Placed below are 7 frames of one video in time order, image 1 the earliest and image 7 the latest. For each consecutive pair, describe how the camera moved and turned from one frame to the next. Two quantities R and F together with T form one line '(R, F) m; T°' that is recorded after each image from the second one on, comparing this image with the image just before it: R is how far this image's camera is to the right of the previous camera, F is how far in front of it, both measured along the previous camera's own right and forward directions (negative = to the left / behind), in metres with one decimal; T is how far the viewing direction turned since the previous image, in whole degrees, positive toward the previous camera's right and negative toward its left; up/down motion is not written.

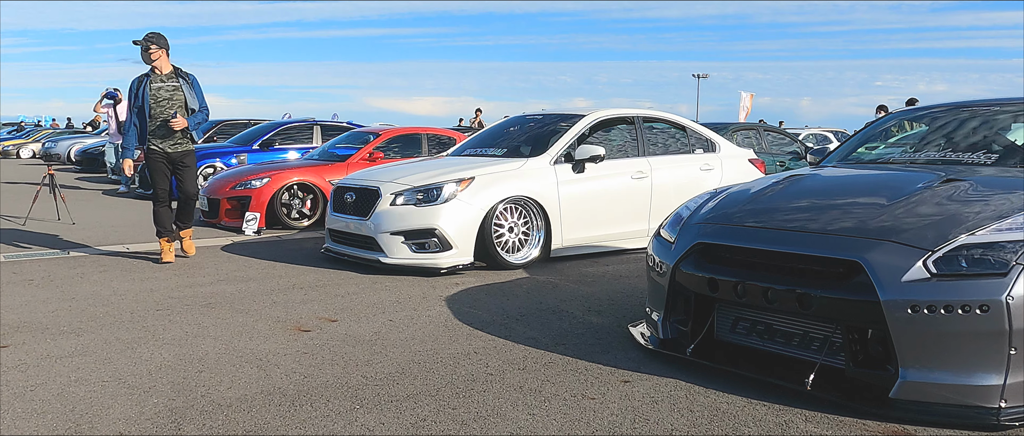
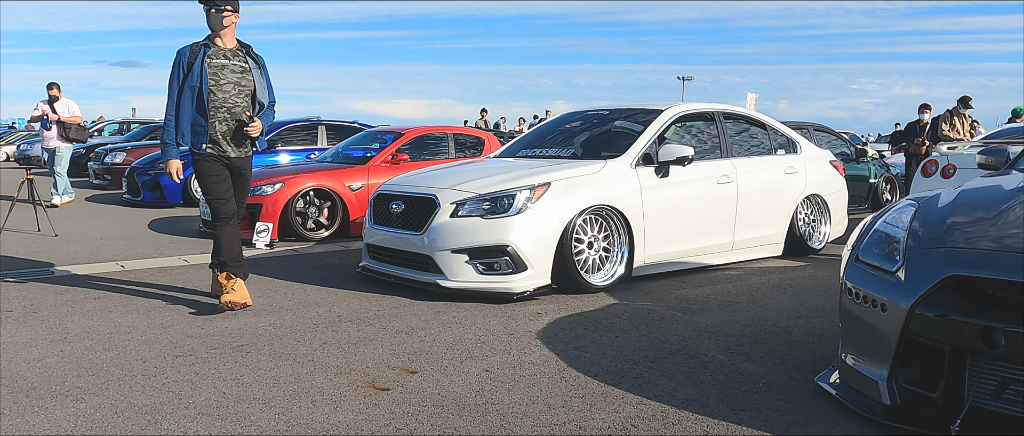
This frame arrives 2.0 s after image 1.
(-0.7, +1.1) m; +1°
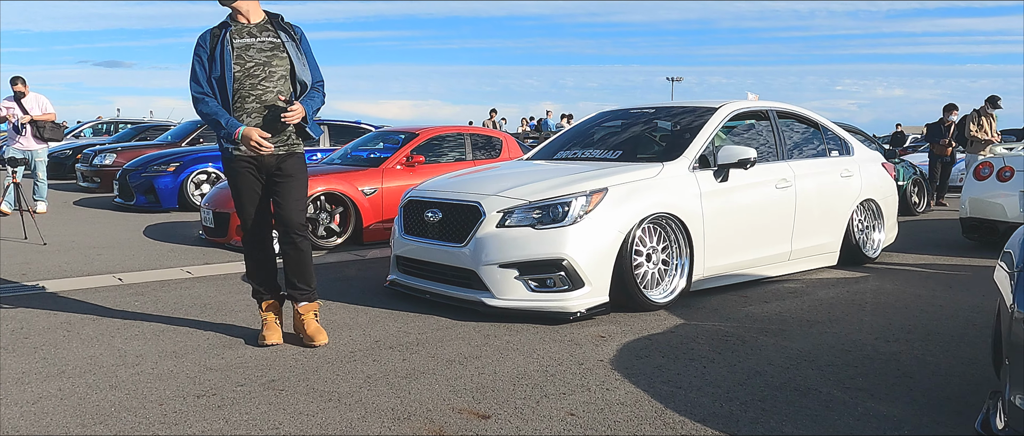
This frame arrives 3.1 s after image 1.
(-0.4, +0.6) m; +1°
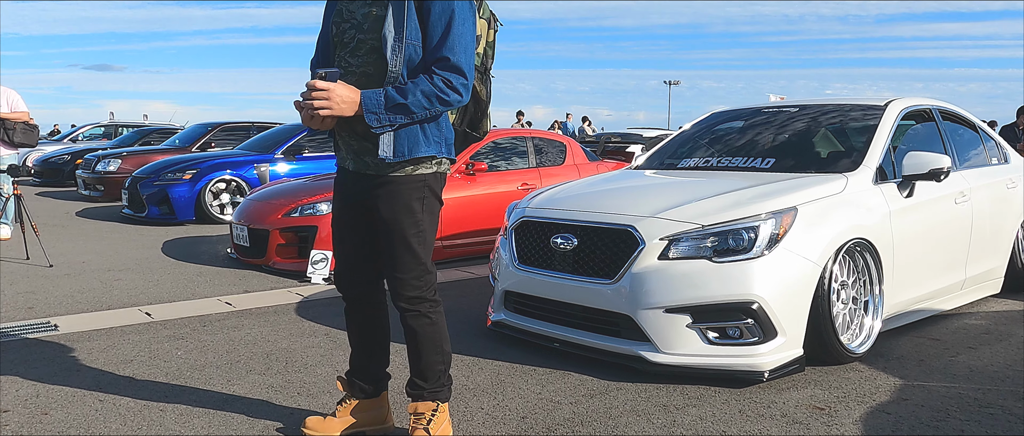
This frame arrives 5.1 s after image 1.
(-0.8, +1.1) m; +1°
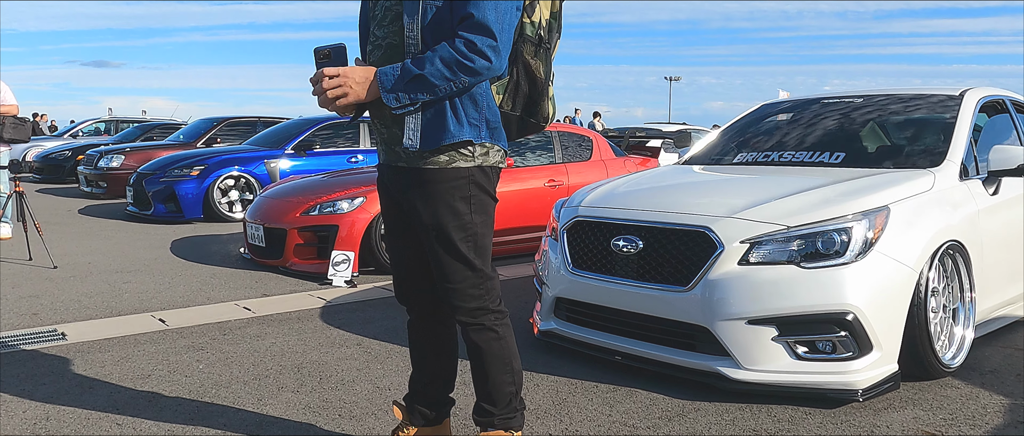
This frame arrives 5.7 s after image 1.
(-0.3, +0.4) m; 0°
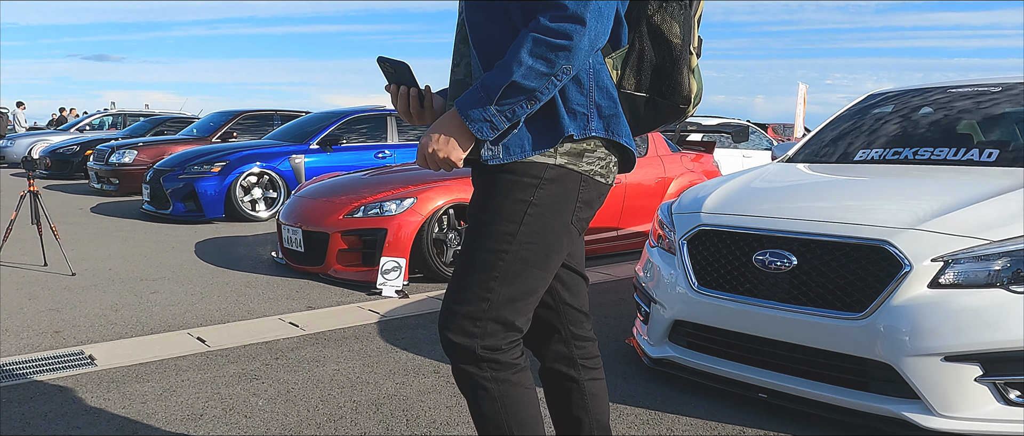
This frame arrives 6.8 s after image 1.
(-0.5, +0.6) m; 0°
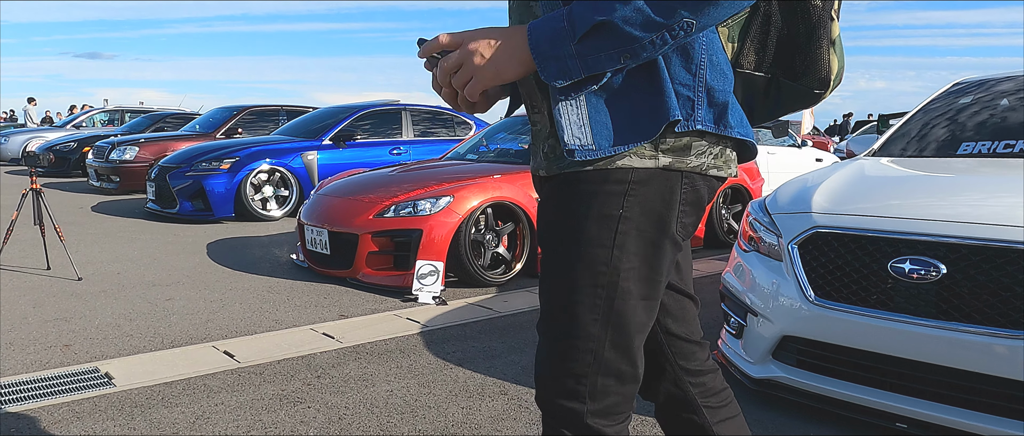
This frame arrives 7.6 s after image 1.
(-0.4, +0.4) m; 0°
